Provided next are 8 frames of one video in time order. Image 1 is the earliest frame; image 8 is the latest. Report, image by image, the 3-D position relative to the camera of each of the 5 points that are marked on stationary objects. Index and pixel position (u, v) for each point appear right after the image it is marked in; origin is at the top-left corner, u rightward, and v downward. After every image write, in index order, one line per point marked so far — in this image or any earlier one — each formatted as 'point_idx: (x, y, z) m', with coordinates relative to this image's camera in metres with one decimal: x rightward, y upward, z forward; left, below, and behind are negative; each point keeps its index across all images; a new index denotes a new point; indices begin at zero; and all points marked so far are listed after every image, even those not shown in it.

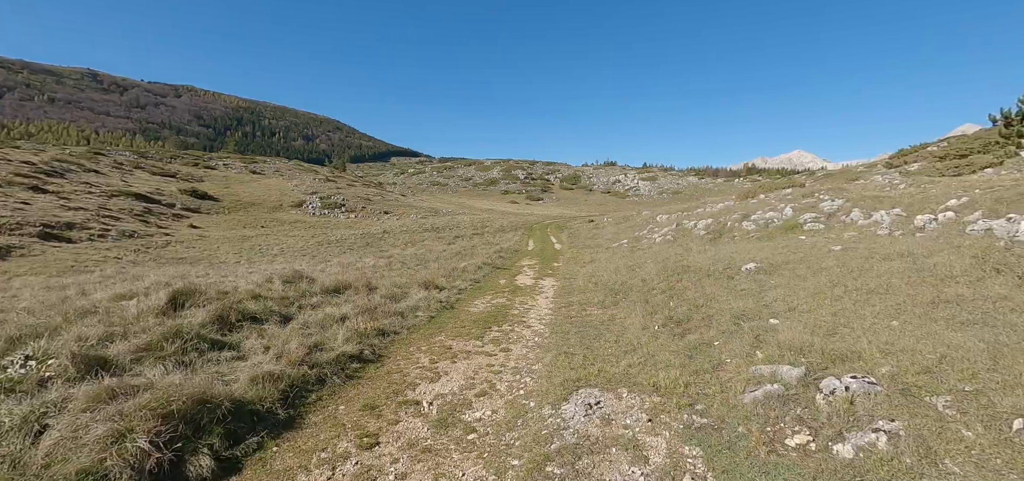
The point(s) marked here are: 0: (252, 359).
0: (-5.7, -2.6, +9.3) m
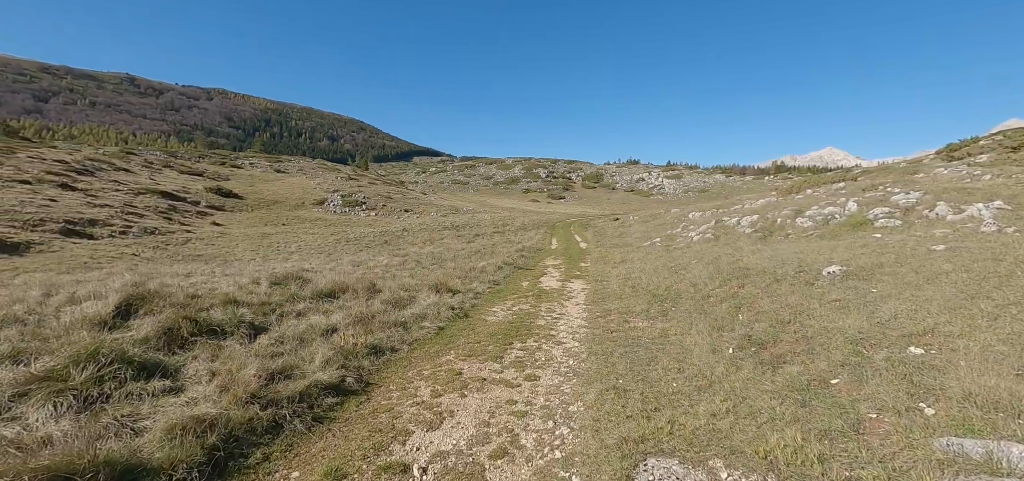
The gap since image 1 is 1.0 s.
0: (-5.2, -2.5, +6.9) m
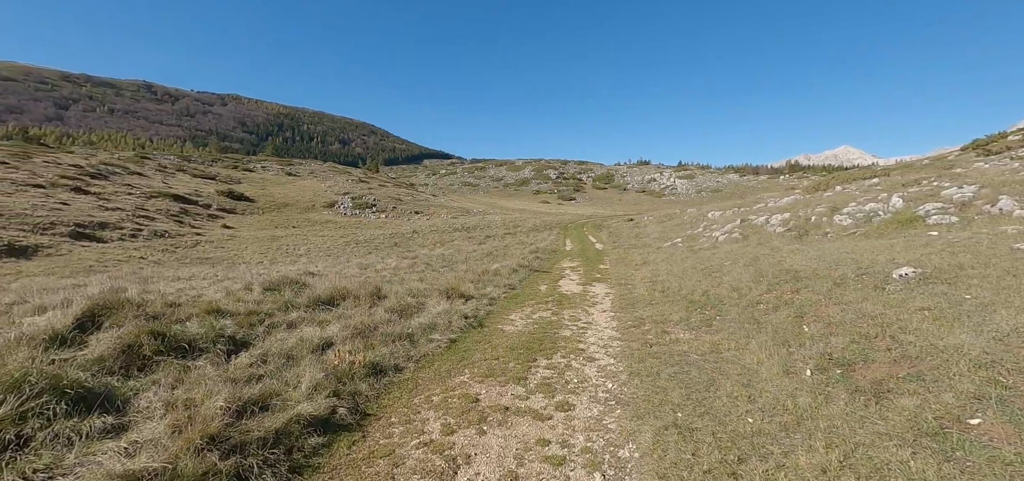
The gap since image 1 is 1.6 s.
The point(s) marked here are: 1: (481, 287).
0: (-4.8, -2.4, +5.4) m
1: (-1.3, -2.0, +17.8) m
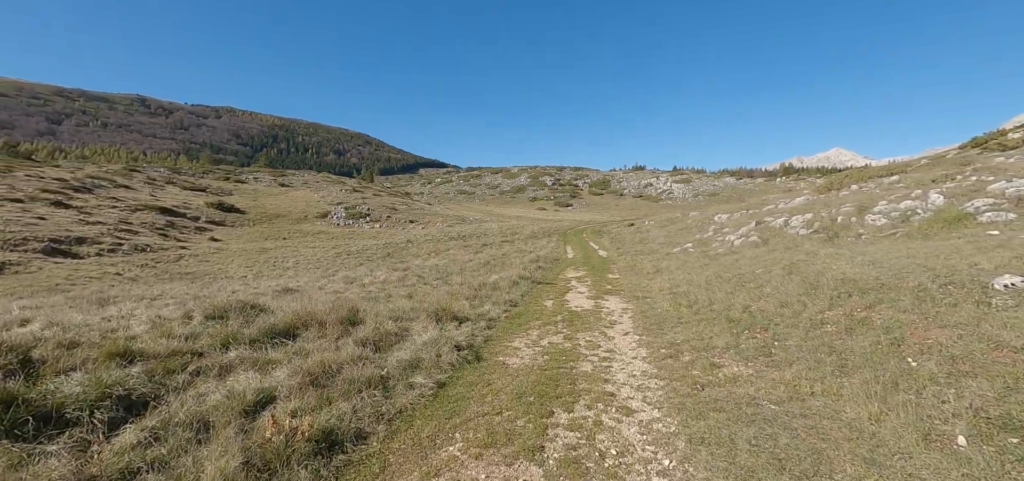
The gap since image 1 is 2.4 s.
0: (-4.6, -2.6, +2.9) m
1: (-1.3, -2.3, +15.3) m
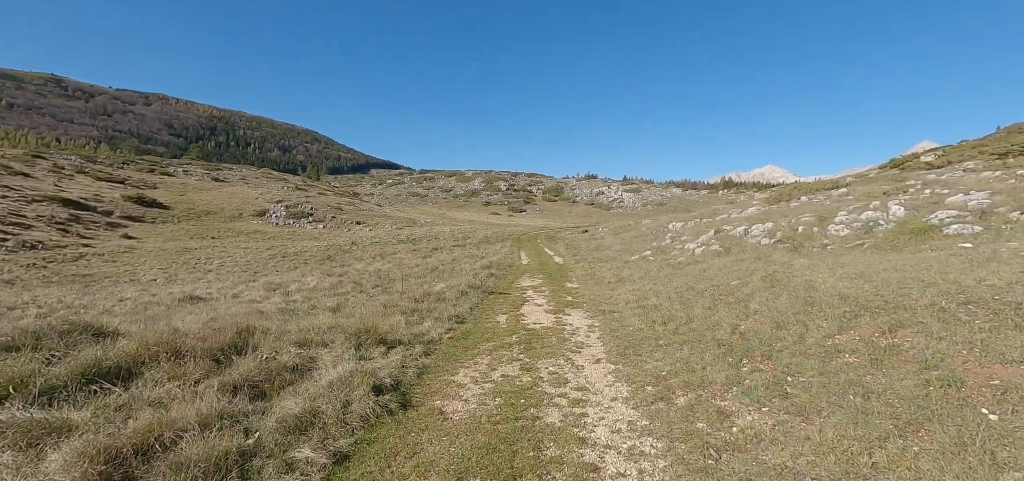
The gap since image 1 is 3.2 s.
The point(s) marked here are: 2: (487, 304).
0: (-4.9, -2.5, -0.2) m
1: (-2.8, -2.4, +12.5) m
2: (-0.9, -2.4, +16.1) m
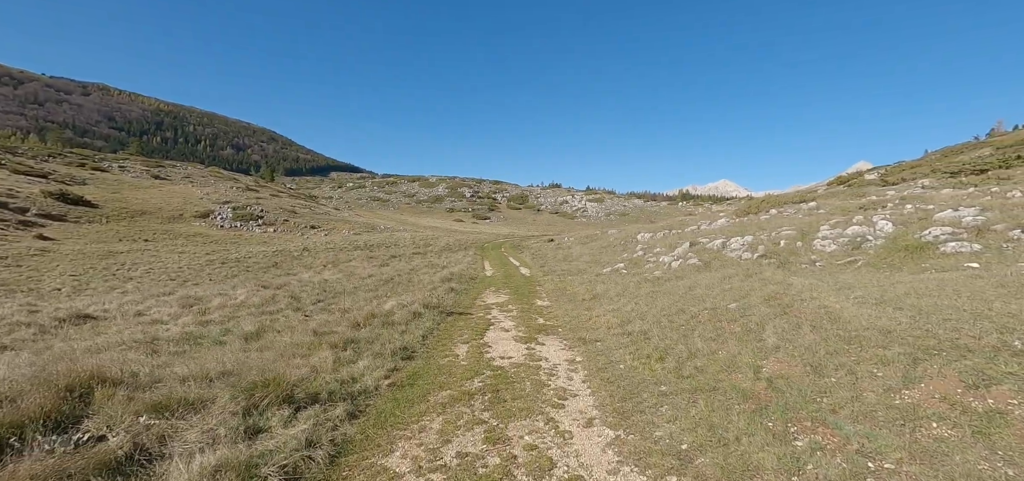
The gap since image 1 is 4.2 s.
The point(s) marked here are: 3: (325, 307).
0: (-4.7, -2.6, -3.2) m
1: (-3.7, -2.7, +9.6) m
2: (-2.1, -2.8, +13.3) m
3: (-8.3, -2.9, +19.0) m
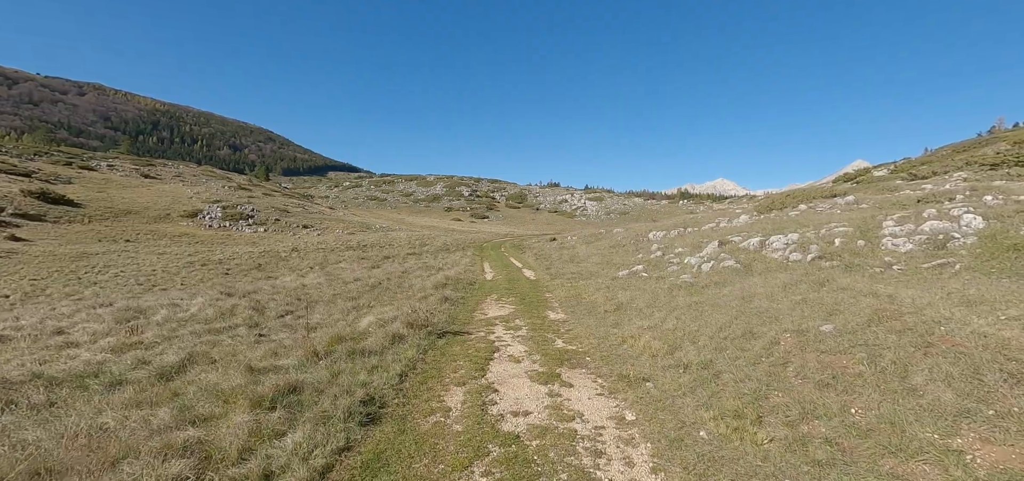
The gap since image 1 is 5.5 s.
0: (-4.3, -2.6, -6.8) m
1: (-3.4, -2.7, +6.1) m
2: (-1.8, -2.8, +9.8) m
3: (-8.0, -2.9, +15.4) m
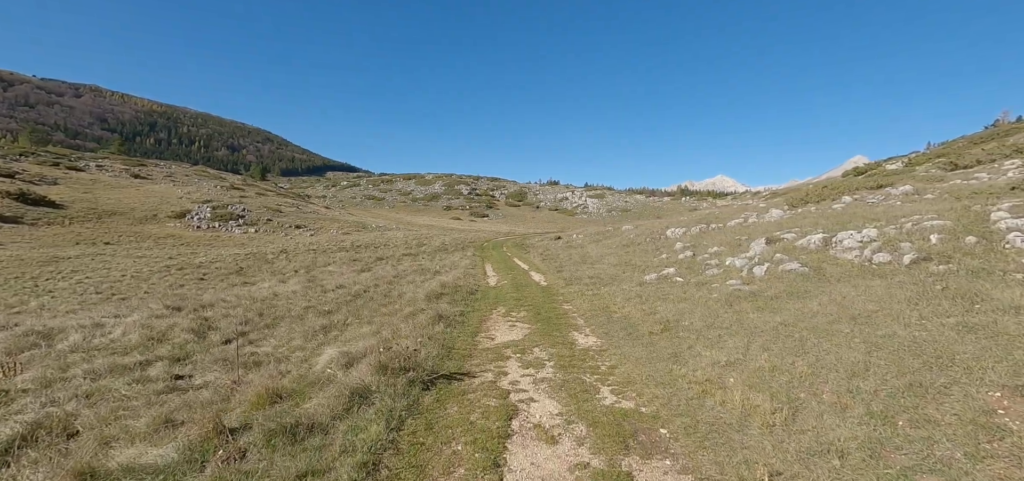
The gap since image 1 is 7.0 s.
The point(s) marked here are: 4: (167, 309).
0: (-3.8, -2.7, -10.8) m
1: (-2.9, -2.7, +2.1) m
2: (-1.4, -2.8, +5.8) m
3: (-7.6, -3.0, +11.5) m
4: (-15.1, -3.0, +18.9) m
